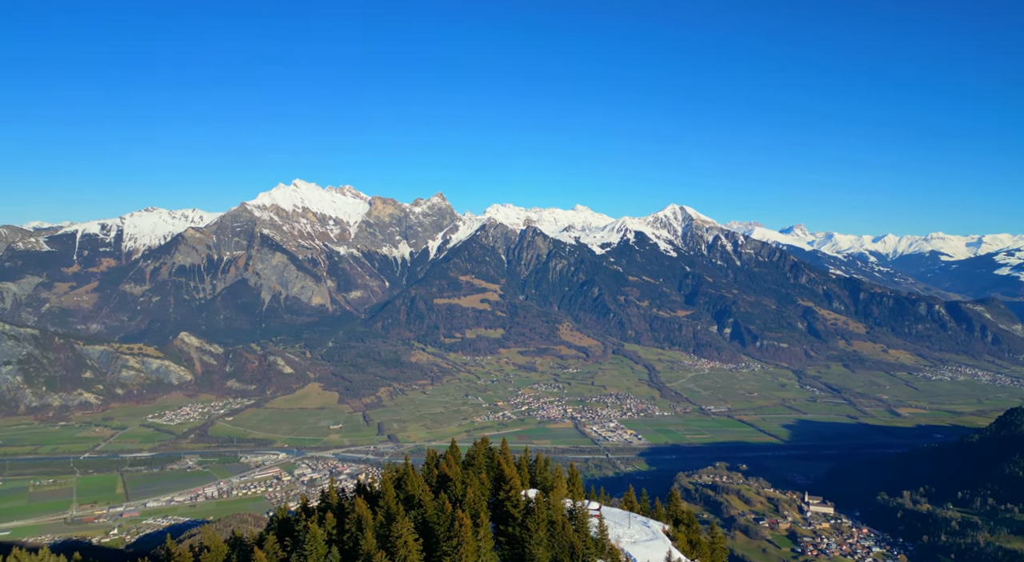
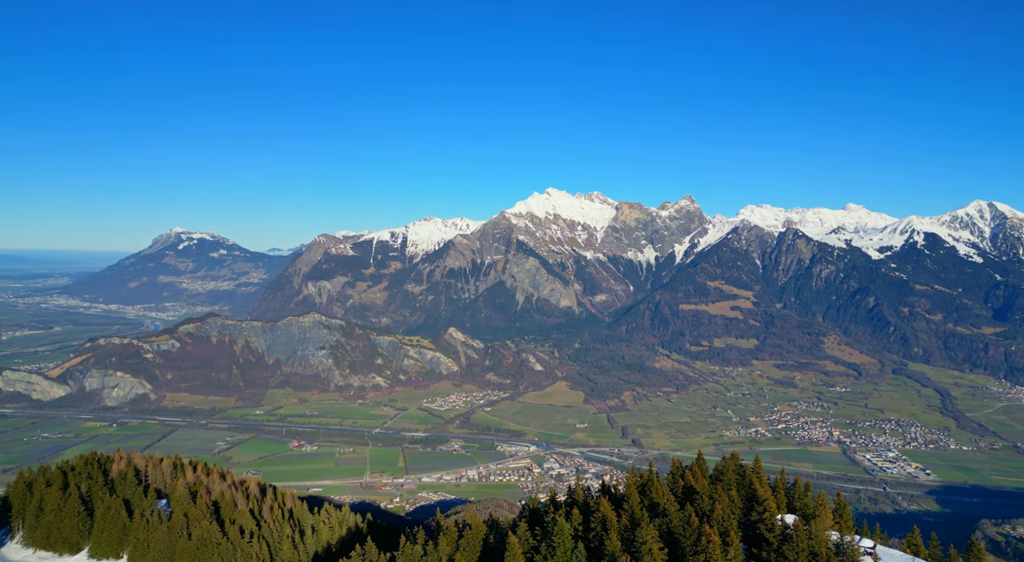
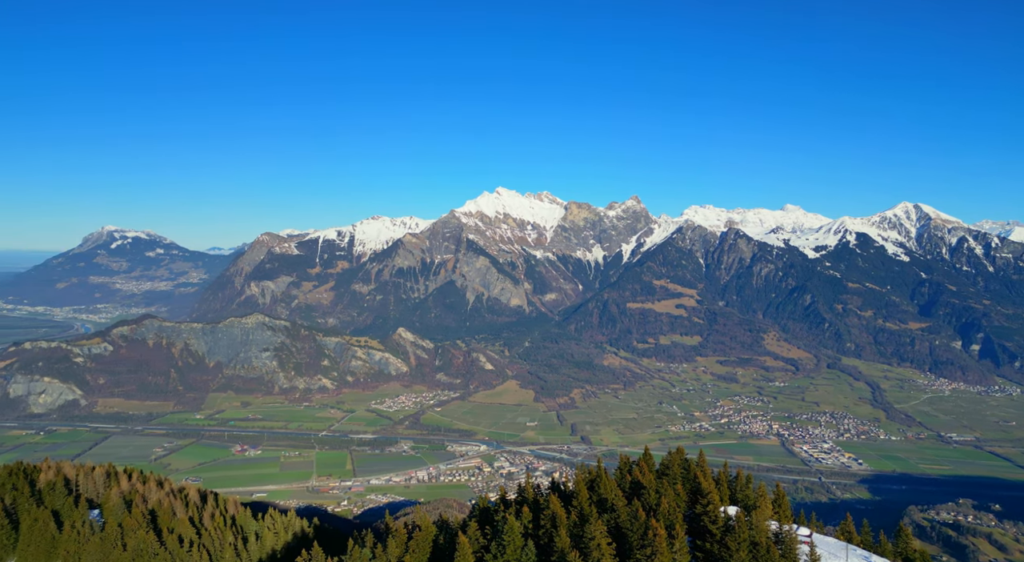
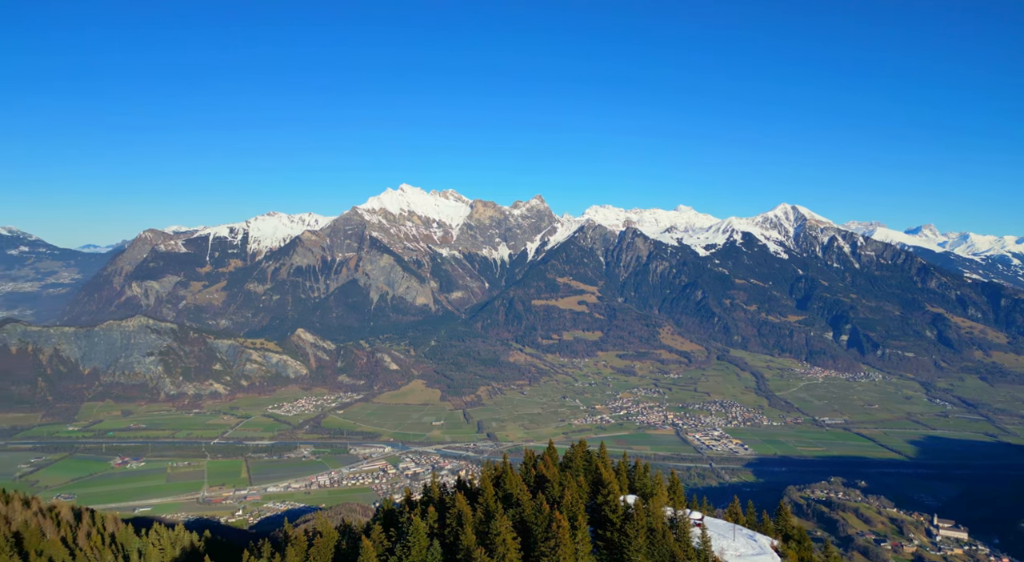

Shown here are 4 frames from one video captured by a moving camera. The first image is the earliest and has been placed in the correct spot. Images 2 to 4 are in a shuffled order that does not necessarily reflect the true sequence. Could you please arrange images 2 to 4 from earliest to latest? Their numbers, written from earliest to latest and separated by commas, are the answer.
4, 3, 2
